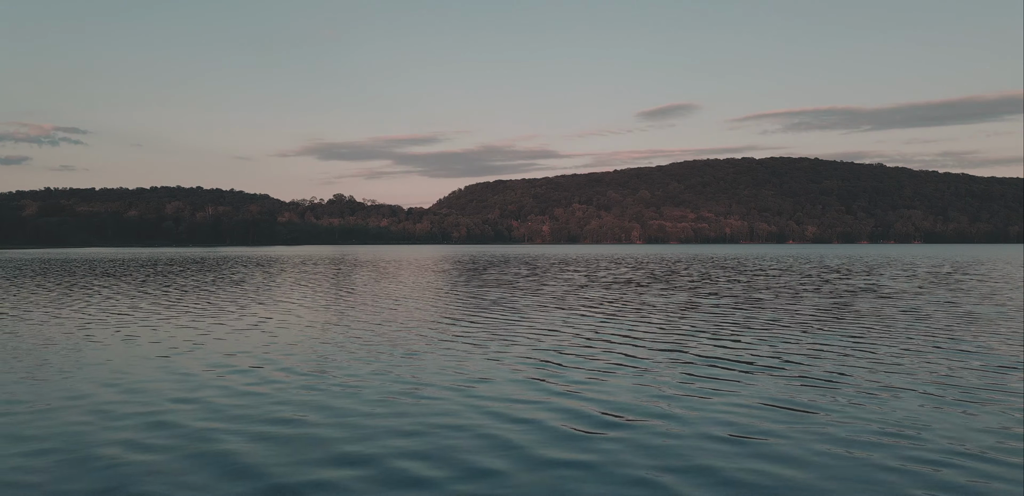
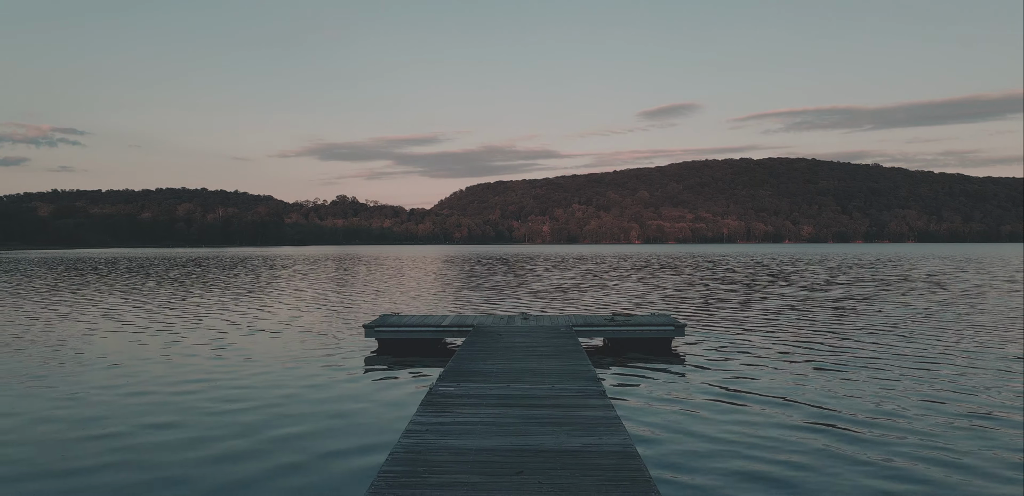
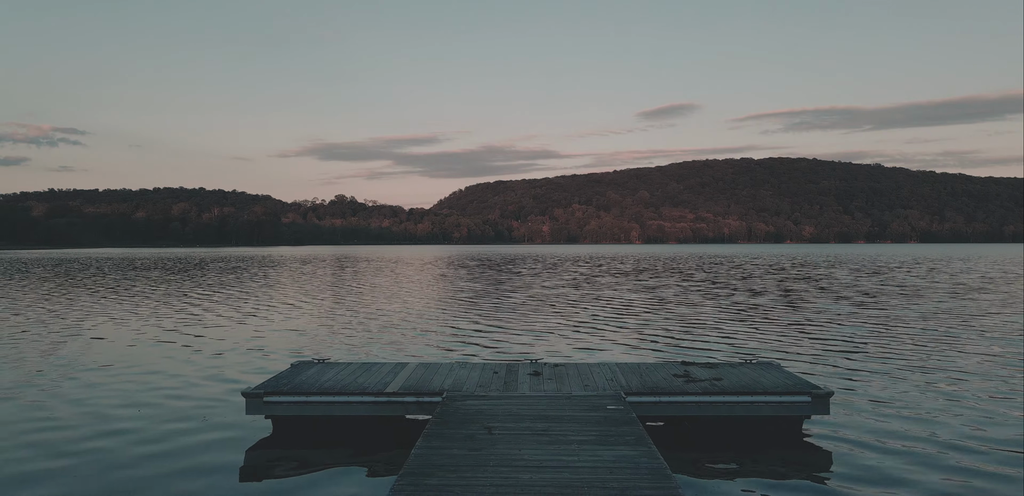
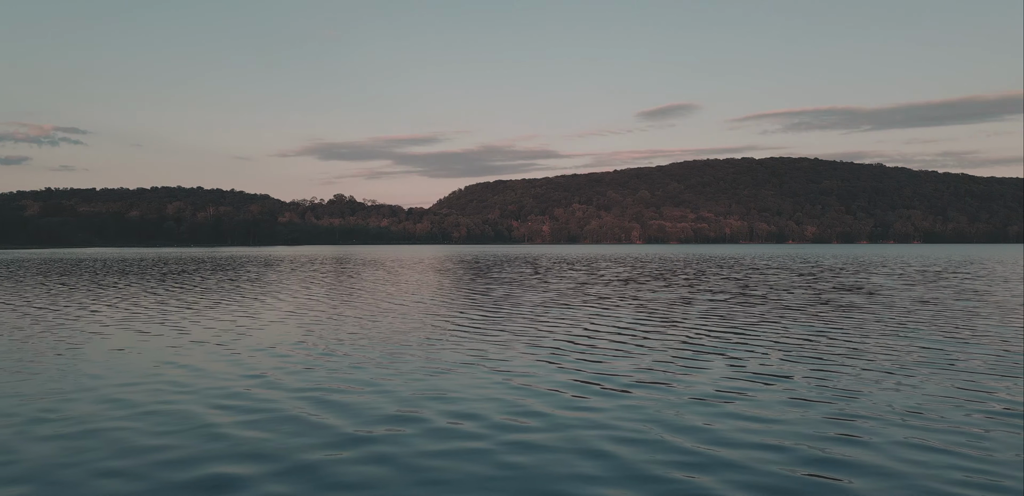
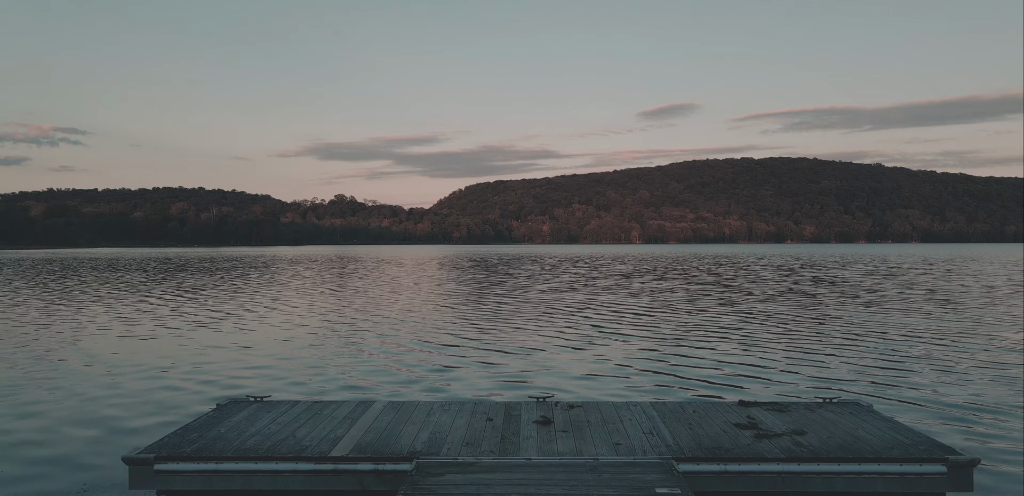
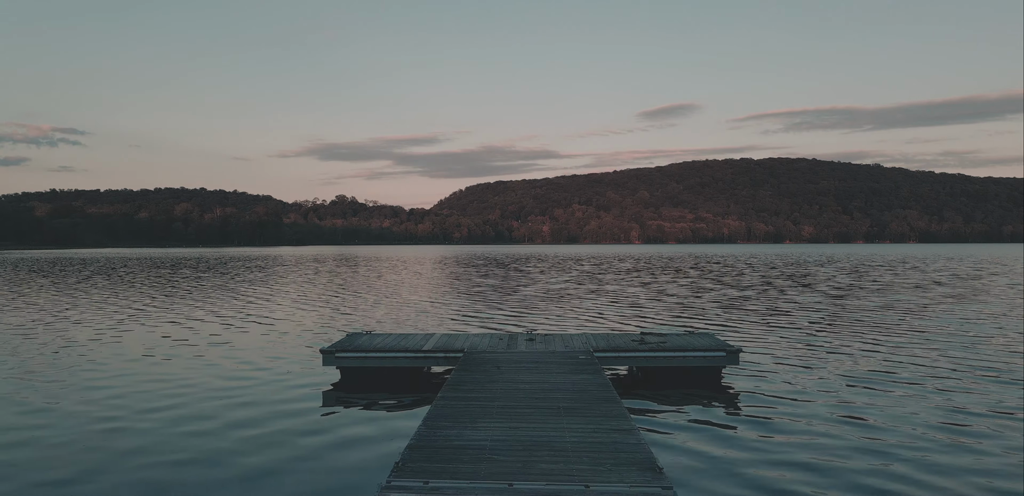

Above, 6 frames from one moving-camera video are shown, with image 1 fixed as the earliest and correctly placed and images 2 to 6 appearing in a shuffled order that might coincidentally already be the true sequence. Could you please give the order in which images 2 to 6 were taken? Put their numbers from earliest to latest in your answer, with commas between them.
4, 5, 3, 6, 2
